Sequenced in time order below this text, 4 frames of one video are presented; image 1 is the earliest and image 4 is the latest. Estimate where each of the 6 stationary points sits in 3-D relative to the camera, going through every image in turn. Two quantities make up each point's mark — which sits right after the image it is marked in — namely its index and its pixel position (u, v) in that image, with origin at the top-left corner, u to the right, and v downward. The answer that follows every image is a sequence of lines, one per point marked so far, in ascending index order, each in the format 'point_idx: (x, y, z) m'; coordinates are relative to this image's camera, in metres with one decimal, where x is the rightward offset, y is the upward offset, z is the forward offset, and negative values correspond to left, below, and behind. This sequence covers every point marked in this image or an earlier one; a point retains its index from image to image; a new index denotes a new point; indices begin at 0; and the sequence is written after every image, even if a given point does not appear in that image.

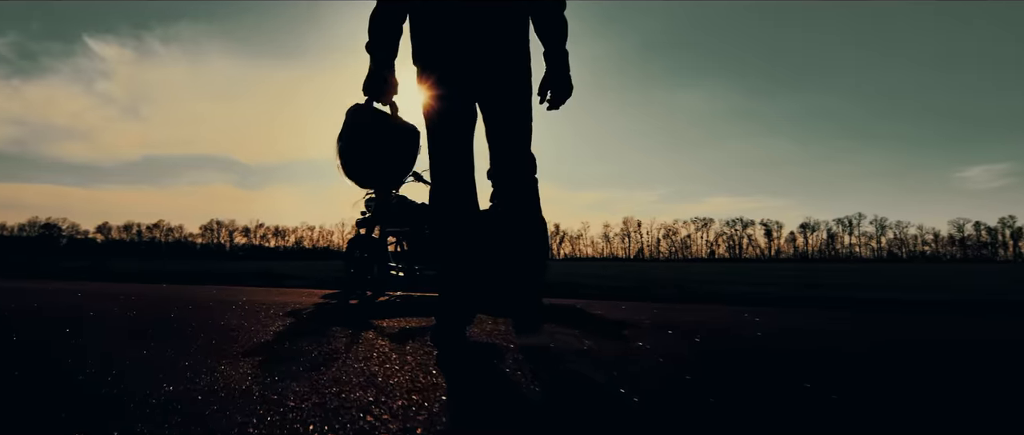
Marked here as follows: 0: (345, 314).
0: (-1.1, -0.6, +4.2) m
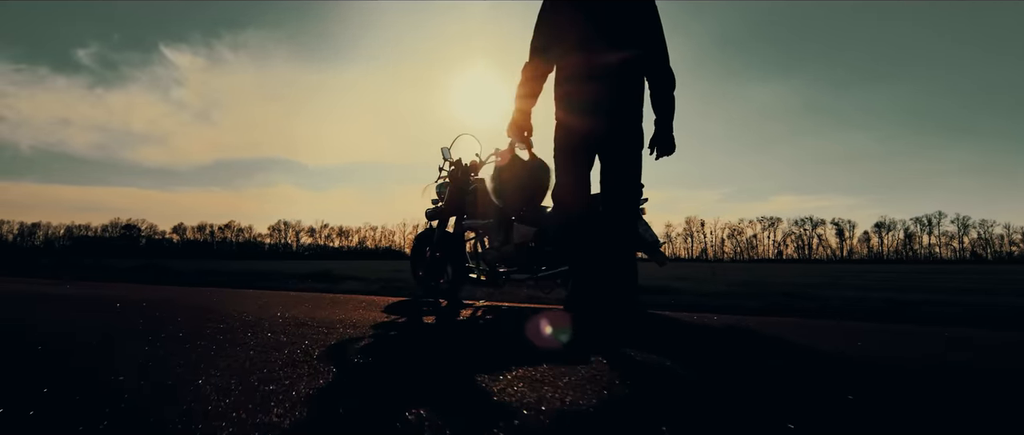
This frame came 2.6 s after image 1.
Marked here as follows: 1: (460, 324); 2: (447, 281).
0: (-0.4, -0.5, +2.7) m
1: (-0.3, -0.6, +3.9) m
2: (-0.6, -0.6, +6.2) m
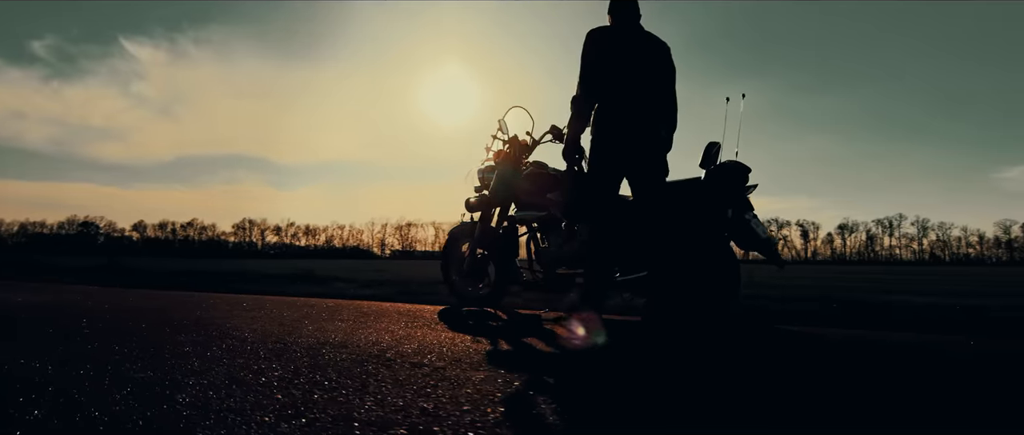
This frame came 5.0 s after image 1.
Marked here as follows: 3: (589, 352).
0: (+0.2, -0.5, +1.7) m
1: (+0.2, -0.6, +2.9) m
2: (-0.2, -0.5, +5.1) m
3: (+0.3, -0.6, +2.9) m
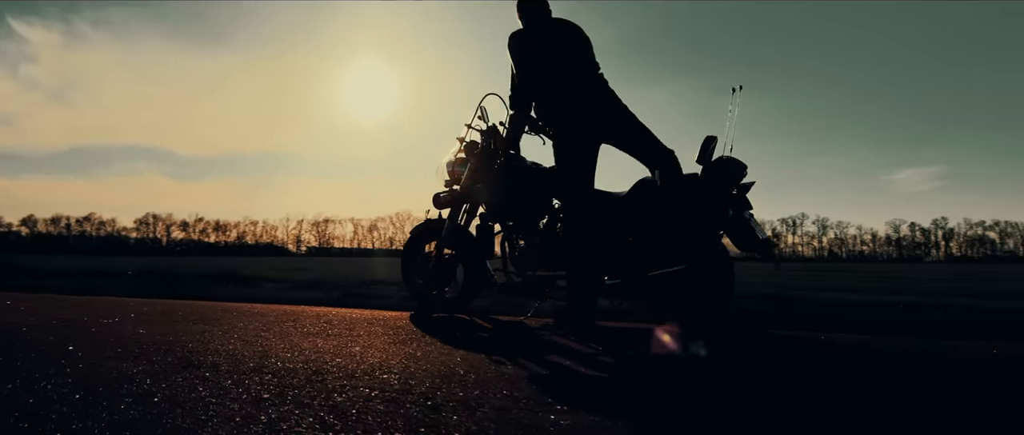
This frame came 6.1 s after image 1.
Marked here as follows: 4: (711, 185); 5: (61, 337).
0: (+0.4, -0.5, +1.3) m
1: (+0.3, -0.6, +2.5) m
2: (-0.4, -0.5, +4.7) m
3: (+0.3, -0.6, +2.5) m
4: (+1.2, +0.2, +3.9) m
5: (-2.2, -0.5, +3.0) m
